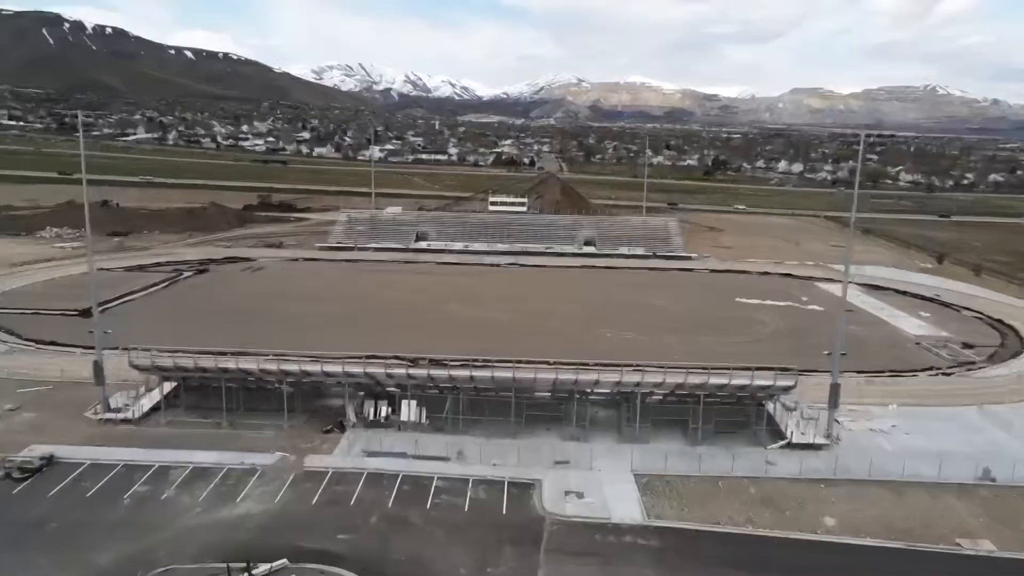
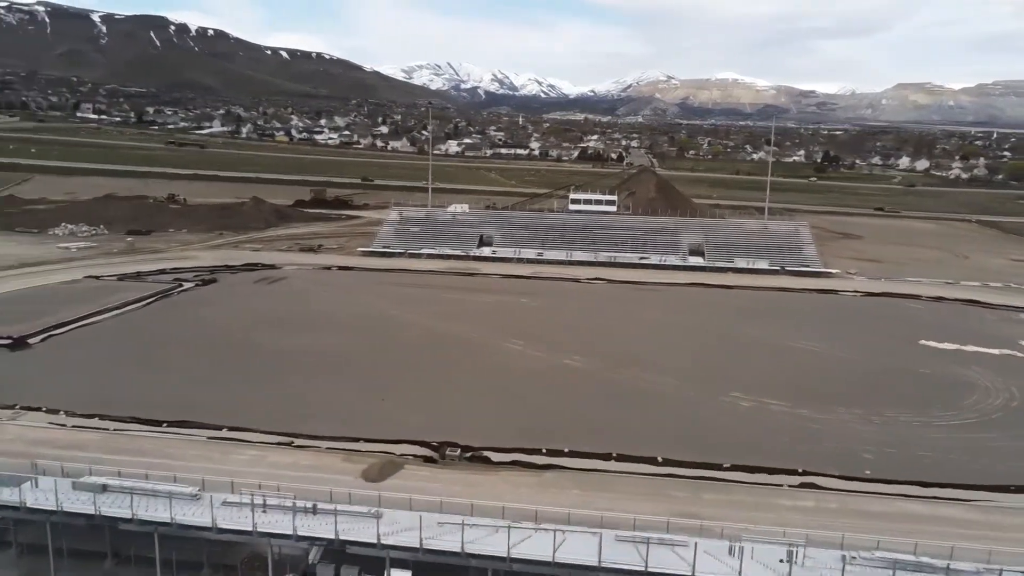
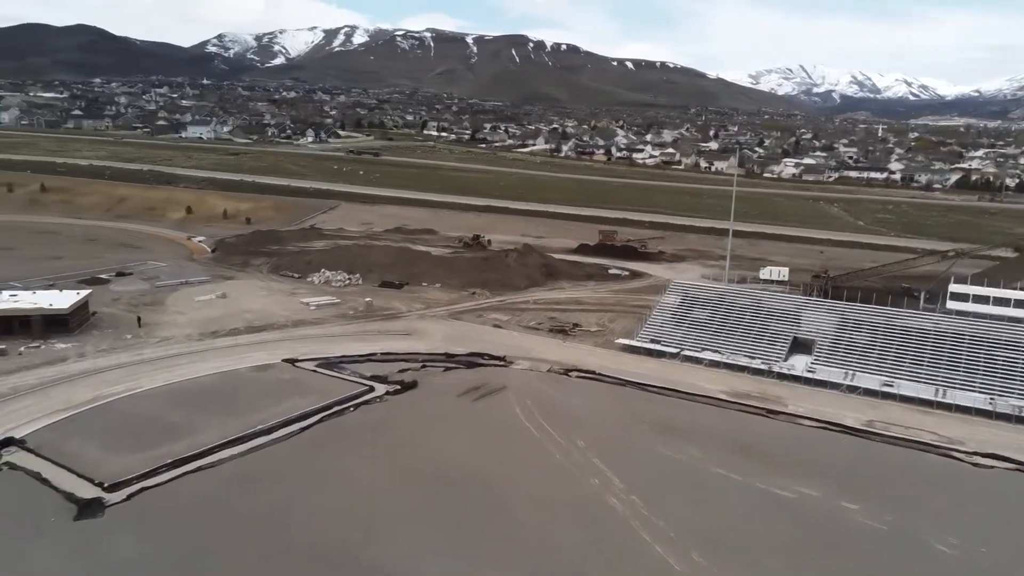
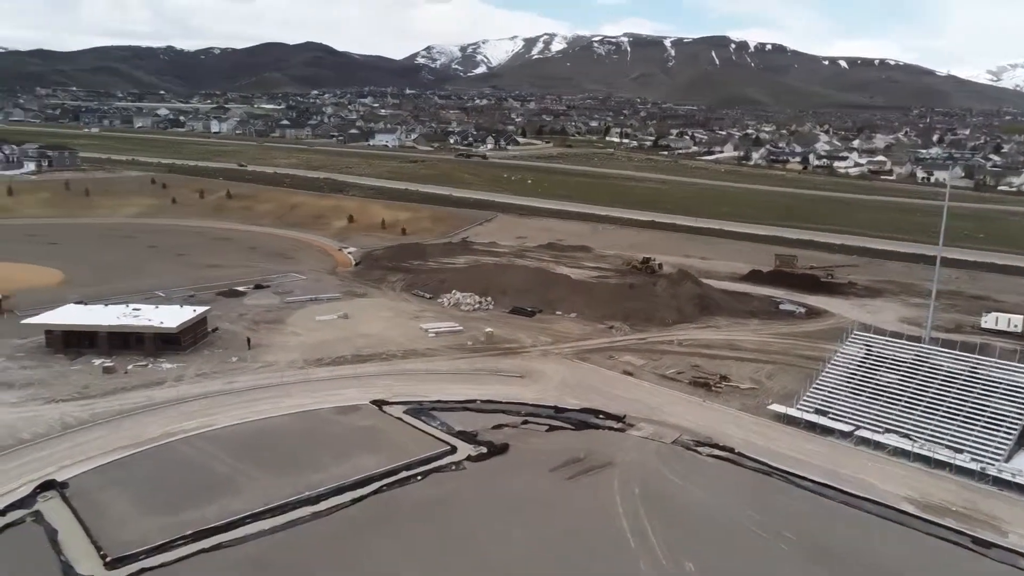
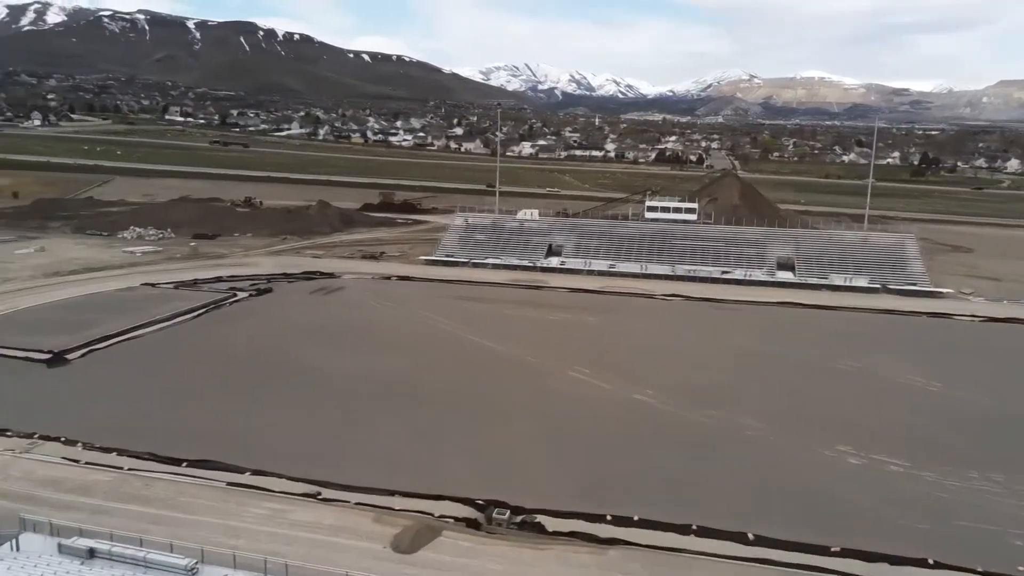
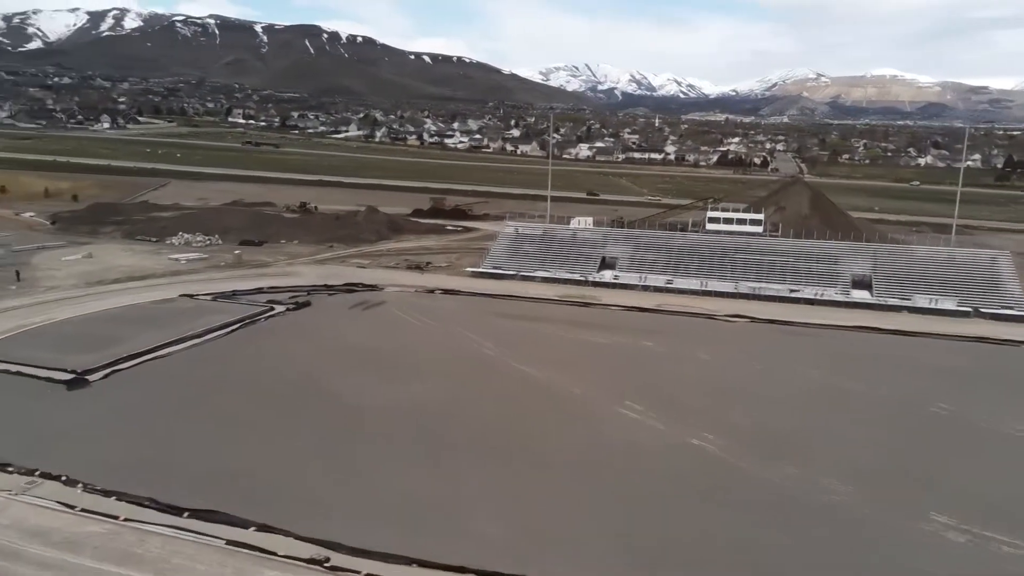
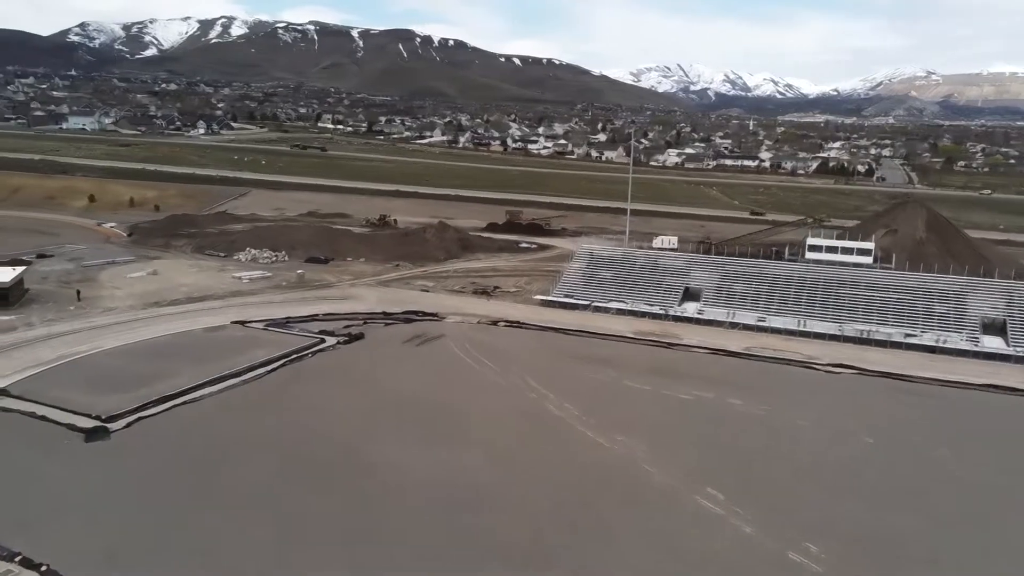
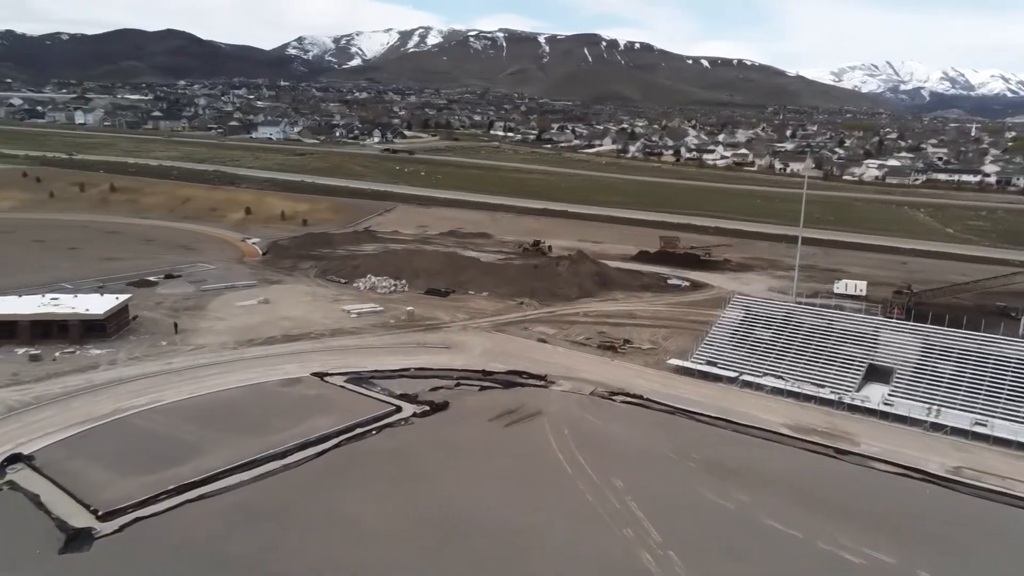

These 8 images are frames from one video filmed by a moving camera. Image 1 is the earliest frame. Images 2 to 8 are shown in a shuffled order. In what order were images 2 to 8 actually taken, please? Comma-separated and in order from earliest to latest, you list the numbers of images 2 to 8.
2, 5, 6, 7, 3, 8, 4
